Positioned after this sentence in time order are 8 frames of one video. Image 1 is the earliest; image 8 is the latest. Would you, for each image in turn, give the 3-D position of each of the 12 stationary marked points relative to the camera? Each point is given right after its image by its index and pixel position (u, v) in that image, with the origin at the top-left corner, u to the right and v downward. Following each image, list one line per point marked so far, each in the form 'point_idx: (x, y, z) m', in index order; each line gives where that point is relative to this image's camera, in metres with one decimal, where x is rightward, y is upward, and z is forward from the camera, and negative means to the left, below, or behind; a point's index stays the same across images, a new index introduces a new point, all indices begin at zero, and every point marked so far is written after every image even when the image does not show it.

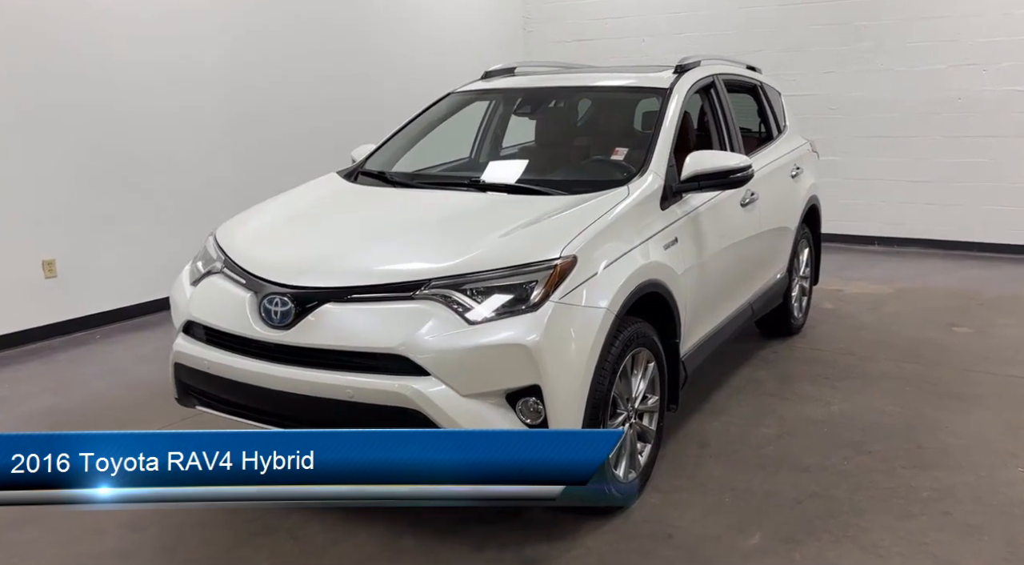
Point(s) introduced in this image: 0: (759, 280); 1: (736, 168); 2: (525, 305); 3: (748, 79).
0: (+1.2, 0.0, +4.0) m
1: (+0.8, +0.4, +3.1) m
2: (0.0, -0.1, +2.3) m
3: (+1.3, +1.1, +4.5) m
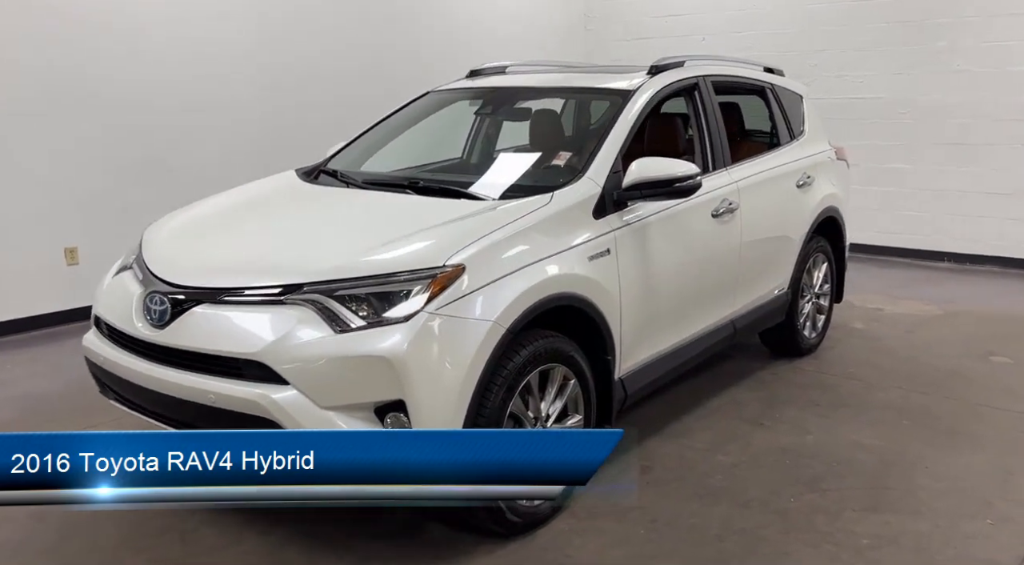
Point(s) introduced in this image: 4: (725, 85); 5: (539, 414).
0: (+1.1, -0.1, +3.8) m
1: (+0.6, +0.4, +2.9) m
2: (-0.3, -0.1, +2.2) m
3: (+1.3, +1.1, +4.3) m
4: (+1.0, +1.0, +3.9) m
5: (+0.1, -0.4, +2.6) m
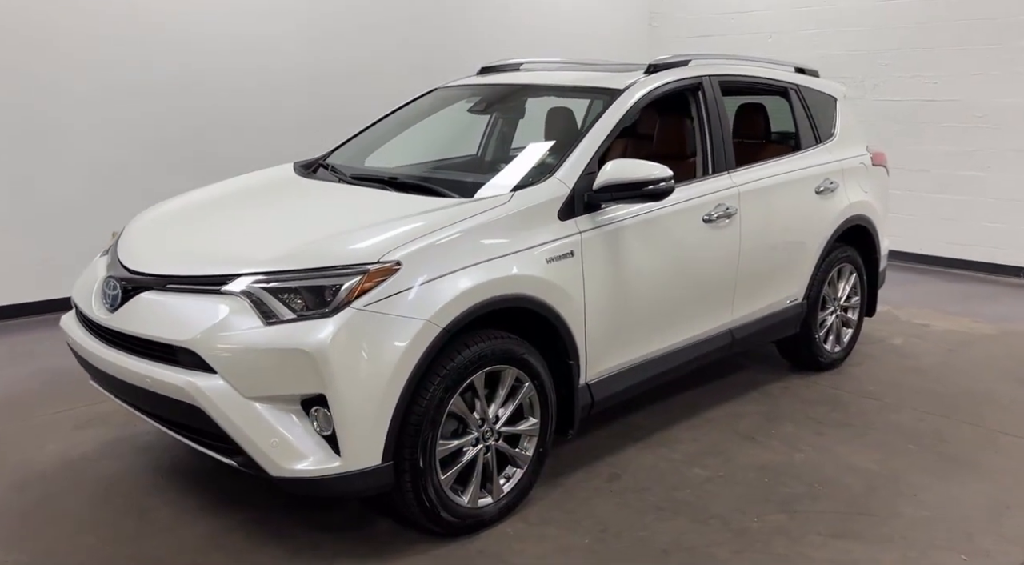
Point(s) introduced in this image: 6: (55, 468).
0: (+1.0, -0.1, +3.6) m
1: (+0.5, +0.4, +2.8) m
2: (-0.5, -0.1, +2.2) m
3: (+1.3, +1.0, +4.1) m
4: (+1.0, +0.9, +3.8) m
5: (-0.1, -0.4, +2.5) m
6: (-1.7, -0.7, +3.0) m
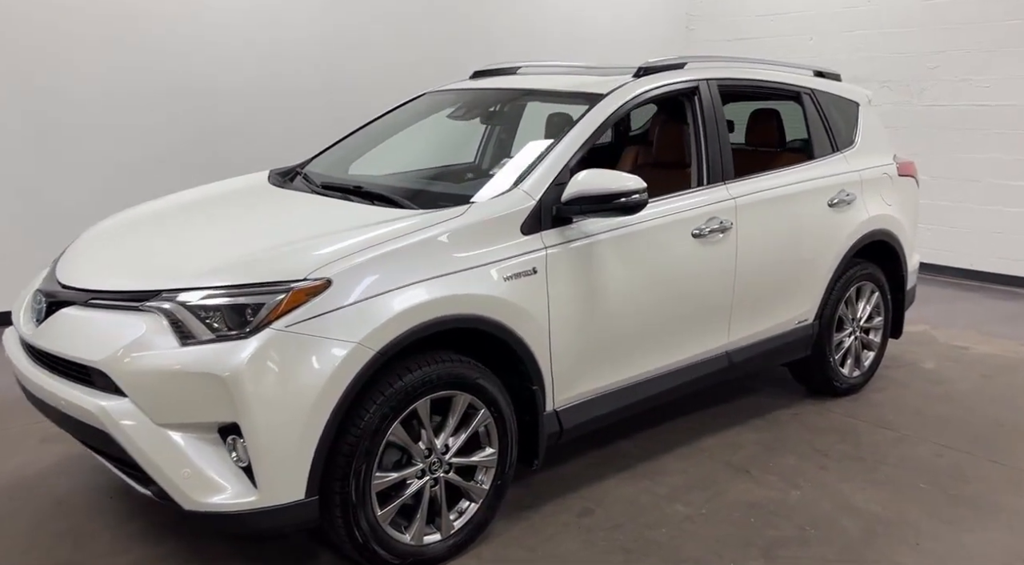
0: (+1.0, -0.2, +3.4) m
1: (+0.4, +0.3, +2.6) m
2: (-0.7, -0.1, +2.0) m
3: (+1.3, +0.9, +3.8) m
4: (+1.0, +0.8, +3.5) m
5: (-0.2, -0.5, +2.4) m
6: (-1.8, -0.7, +2.9) m
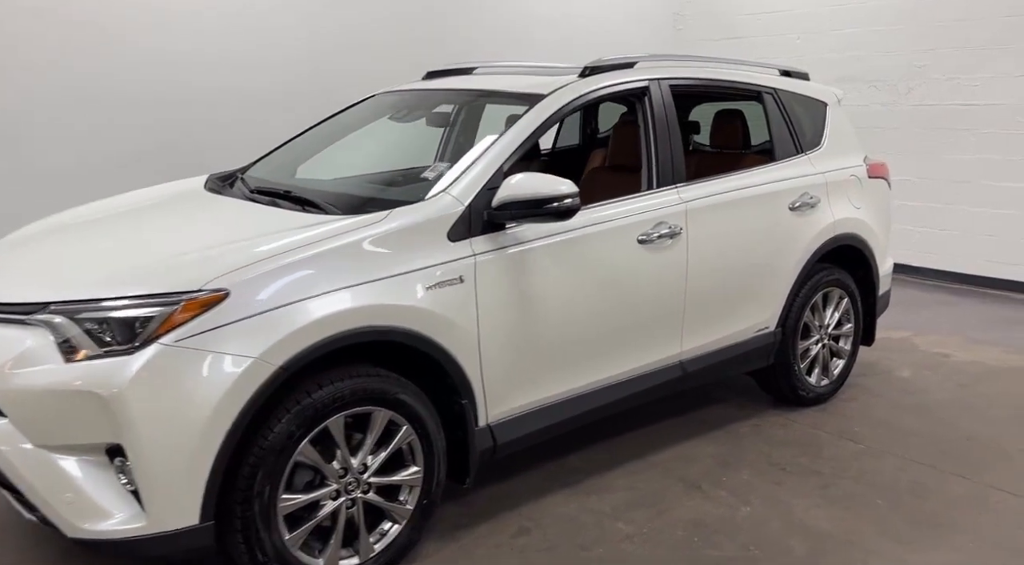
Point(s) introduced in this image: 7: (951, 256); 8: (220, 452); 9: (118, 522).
0: (+0.8, -0.2, +3.2) m
1: (+0.1, +0.3, +2.5) m
2: (-0.9, -0.1, +1.9) m
3: (+1.1, +0.9, +3.7) m
4: (+0.8, +0.8, +3.4) m
5: (-0.5, -0.5, +2.2) m
6: (-2.0, -0.8, +2.8) m
7: (+3.8, +0.2, +6.9) m
8: (-0.7, -0.4, +2.0) m
9: (-0.9, -0.6, +1.9) m
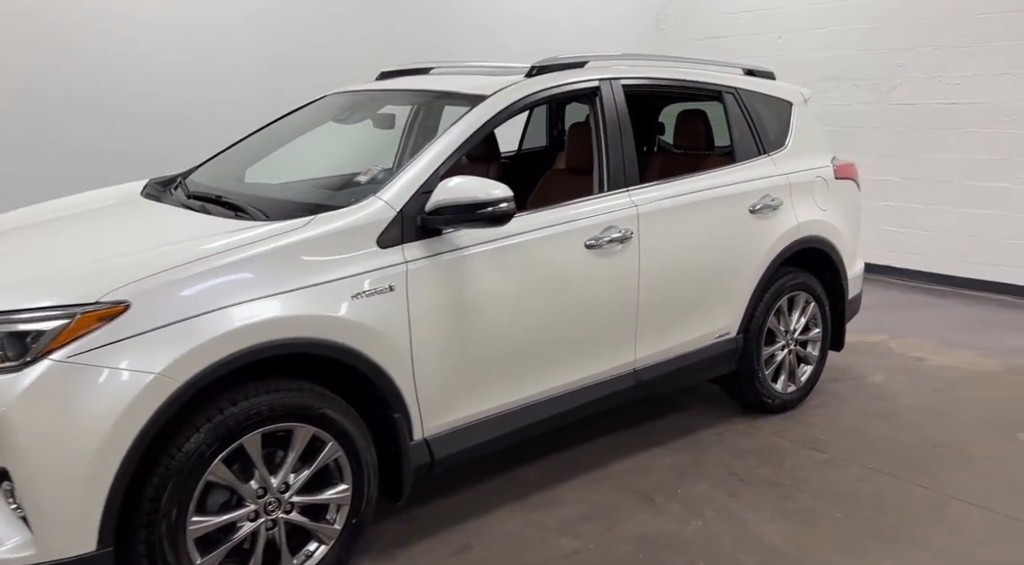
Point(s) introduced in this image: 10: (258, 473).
0: (+0.6, -0.2, +3.1) m
1: (-0.1, +0.2, +2.4) m
2: (-1.1, -0.2, +1.8) m
3: (+0.9, +0.9, +3.6) m
4: (+0.6, +0.8, +3.3) m
5: (-0.6, -0.5, +2.1) m
6: (-2.2, -0.8, +2.7) m
7: (+3.5, +0.2, +6.8) m
8: (-0.9, -0.4, +1.9) m
9: (-1.1, -0.6, +1.8) m
10: (-0.7, -0.5, +2.1) m
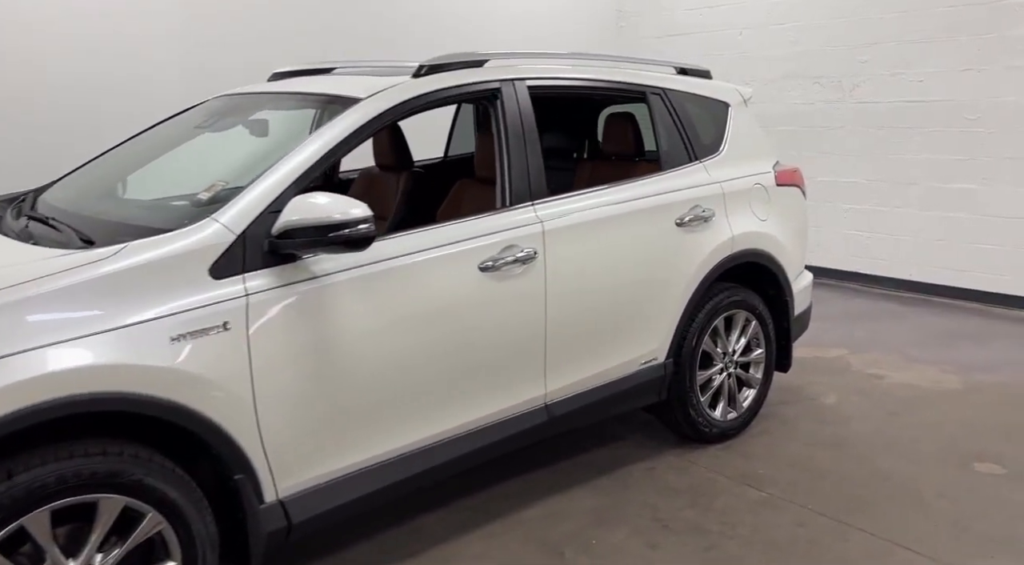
0: (+0.2, -0.3, +2.8) m
1: (-0.4, +0.1, +2.0) m
2: (-1.4, -0.3, +1.4) m
3: (+0.5, +0.8, +3.3) m
4: (+0.2, +0.7, +3.0) m
5: (-1.0, -0.6, +1.8) m
6: (-2.6, -0.9, +2.3) m
7: (+3.1, +0.2, +6.5) m
8: (-1.2, -0.5, +1.5) m
9: (-1.4, -0.7, +1.4) m
10: (-1.0, -0.6, +1.7) m
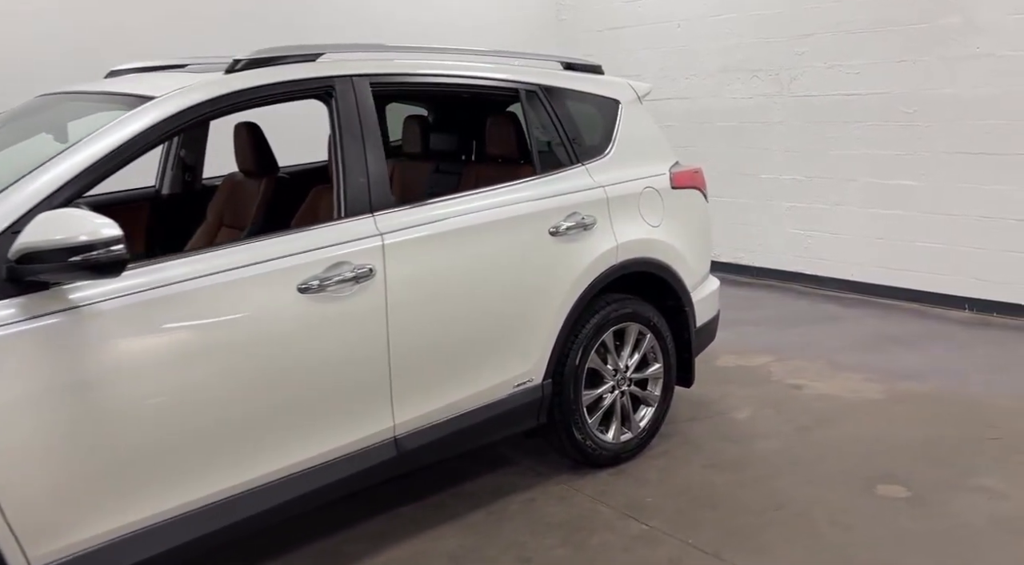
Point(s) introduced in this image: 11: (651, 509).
0: (-0.3, -0.4, +2.5) m
1: (-0.9, +0.1, +1.7) m
2: (-1.9, -0.4, +1.1) m
3: (0.0, +0.7, +3.0) m
4: (-0.3, +0.6, +2.7) m
5: (-1.4, -0.7, +1.4) m
6: (-3.0, -1.0, +1.9) m
7: (+2.5, +0.1, +6.3) m
8: (-1.7, -0.6, +1.2) m
9: (-1.9, -0.8, +1.1) m
10: (-1.4, -0.7, +1.4) m
11: (+0.5, -0.8, +2.9) m
